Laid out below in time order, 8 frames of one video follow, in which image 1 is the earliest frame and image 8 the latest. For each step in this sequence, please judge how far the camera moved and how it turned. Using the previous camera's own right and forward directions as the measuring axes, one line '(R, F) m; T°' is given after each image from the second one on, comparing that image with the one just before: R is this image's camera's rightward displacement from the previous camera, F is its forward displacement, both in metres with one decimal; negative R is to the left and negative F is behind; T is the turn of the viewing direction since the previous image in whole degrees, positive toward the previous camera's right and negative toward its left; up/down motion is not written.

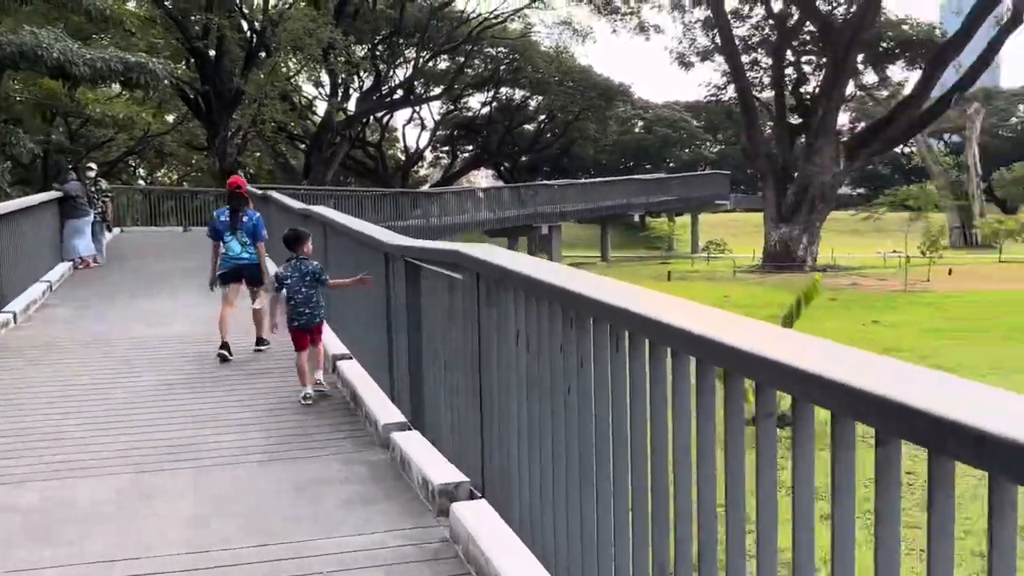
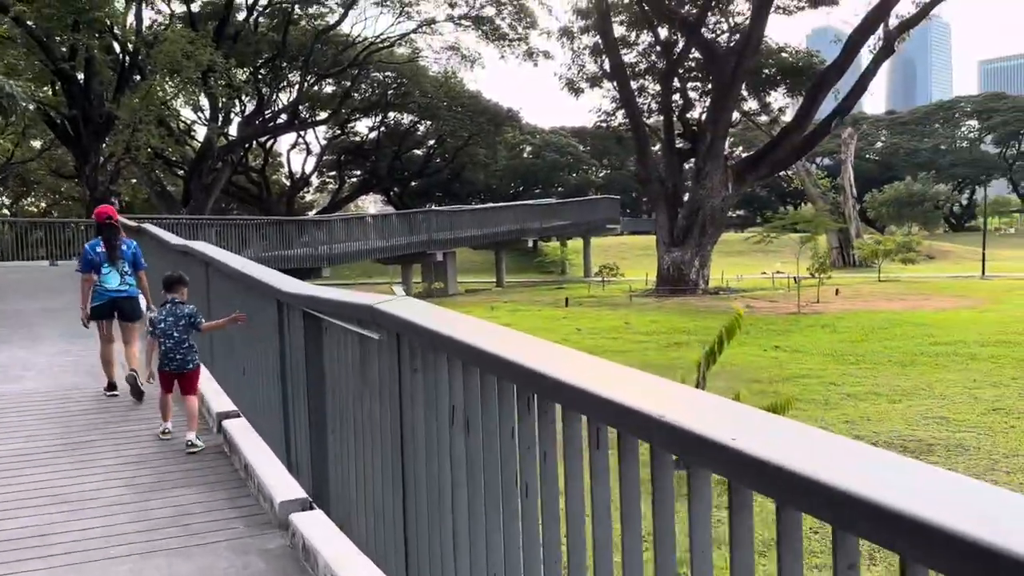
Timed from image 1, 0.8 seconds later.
(-0.1, +0.5) m; +7°
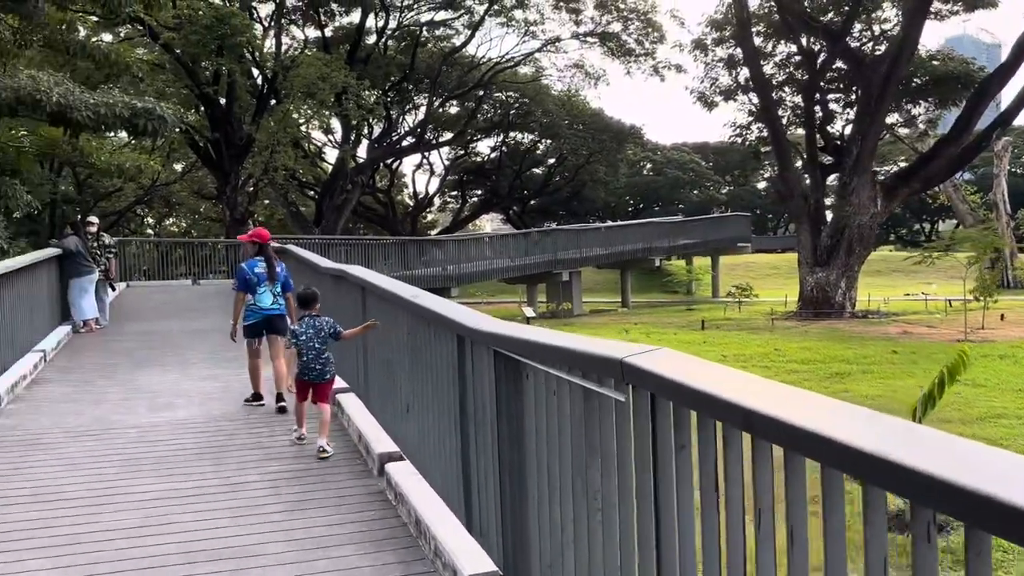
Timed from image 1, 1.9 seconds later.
(-0.4, +0.6) m; -7°
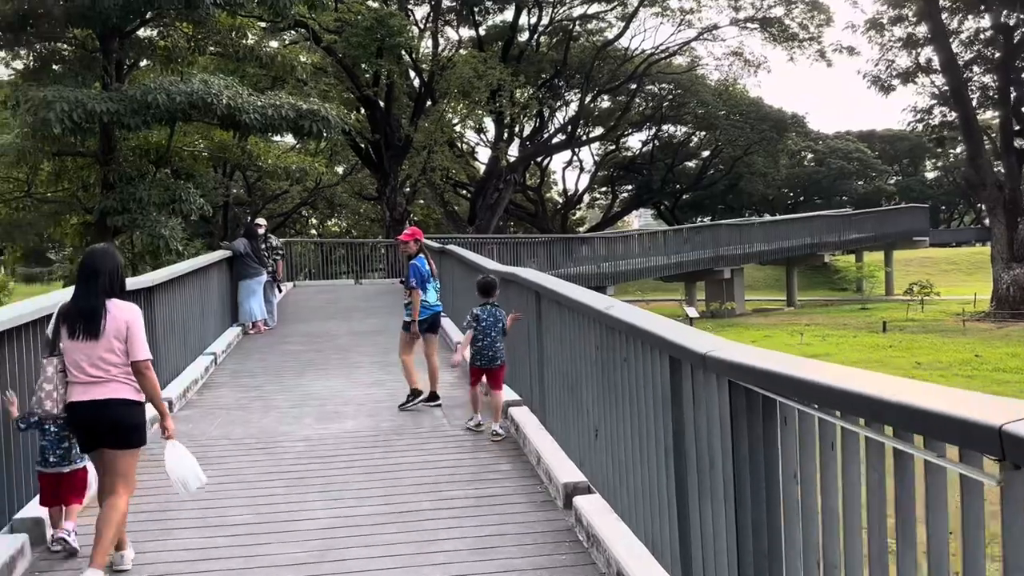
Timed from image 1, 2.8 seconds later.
(-0.3, +0.6) m; -9°
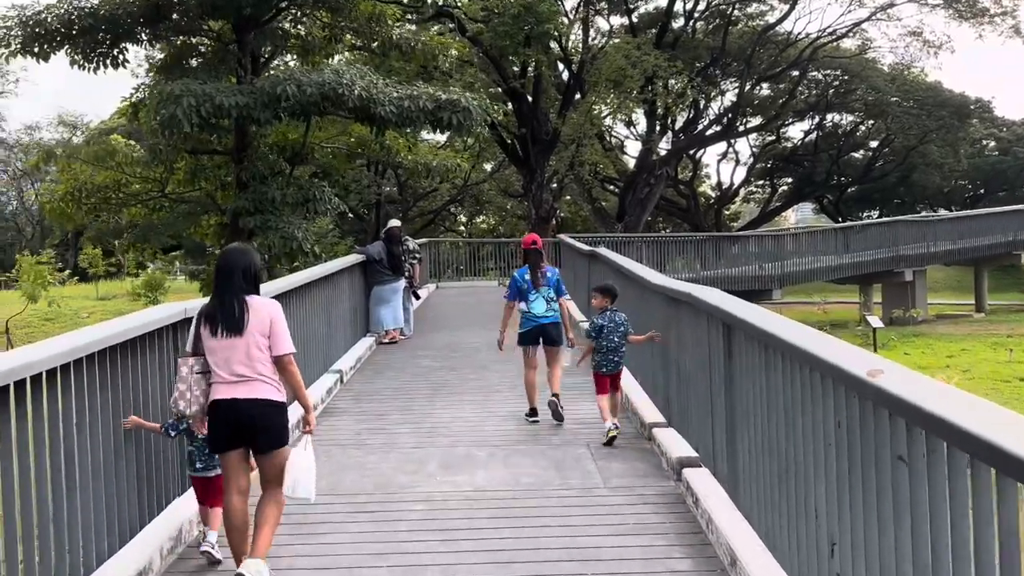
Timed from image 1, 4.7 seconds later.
(-0.2, +1.3) m; -9°
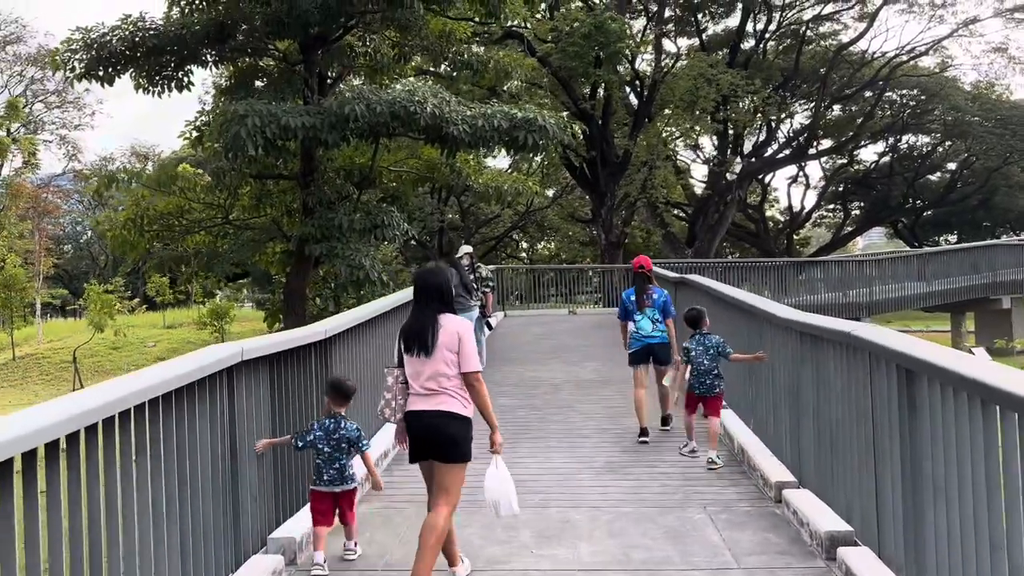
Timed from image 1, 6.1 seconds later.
(-0.2, +0.8) m; -4°
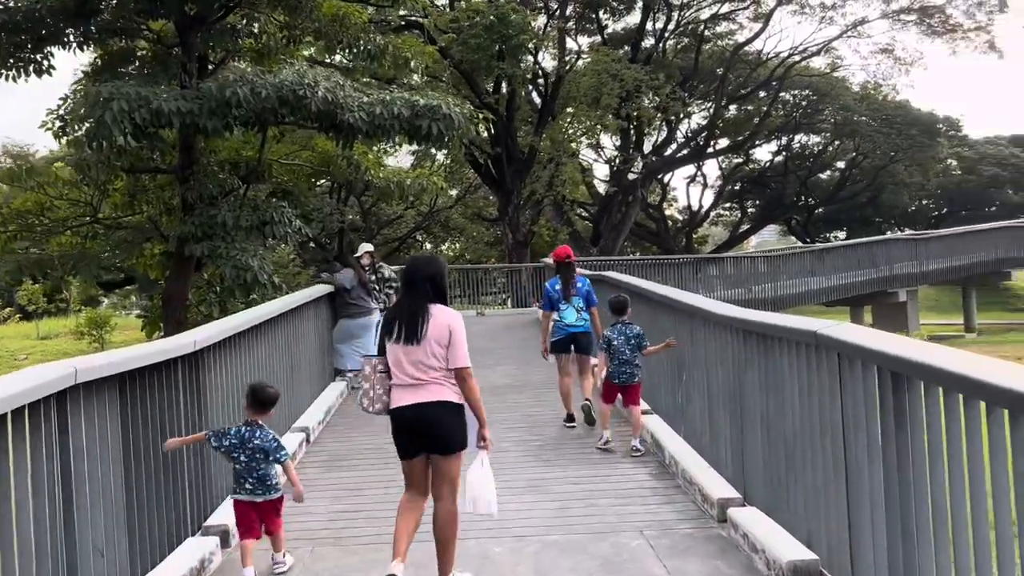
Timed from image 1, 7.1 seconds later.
(0.0, +0.7) m; +6°
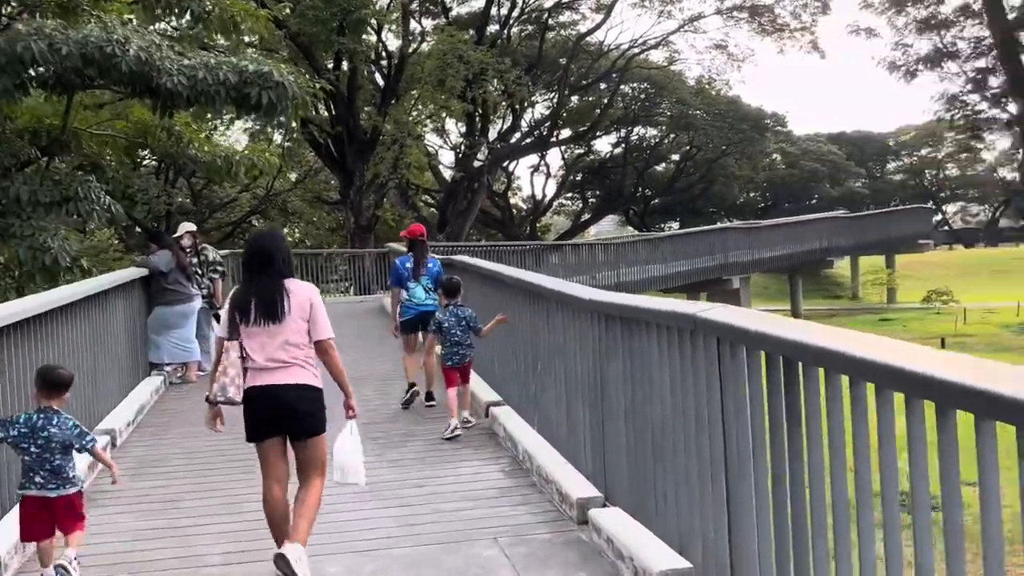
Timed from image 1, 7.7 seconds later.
(0.0, +0.5) m; +10°
